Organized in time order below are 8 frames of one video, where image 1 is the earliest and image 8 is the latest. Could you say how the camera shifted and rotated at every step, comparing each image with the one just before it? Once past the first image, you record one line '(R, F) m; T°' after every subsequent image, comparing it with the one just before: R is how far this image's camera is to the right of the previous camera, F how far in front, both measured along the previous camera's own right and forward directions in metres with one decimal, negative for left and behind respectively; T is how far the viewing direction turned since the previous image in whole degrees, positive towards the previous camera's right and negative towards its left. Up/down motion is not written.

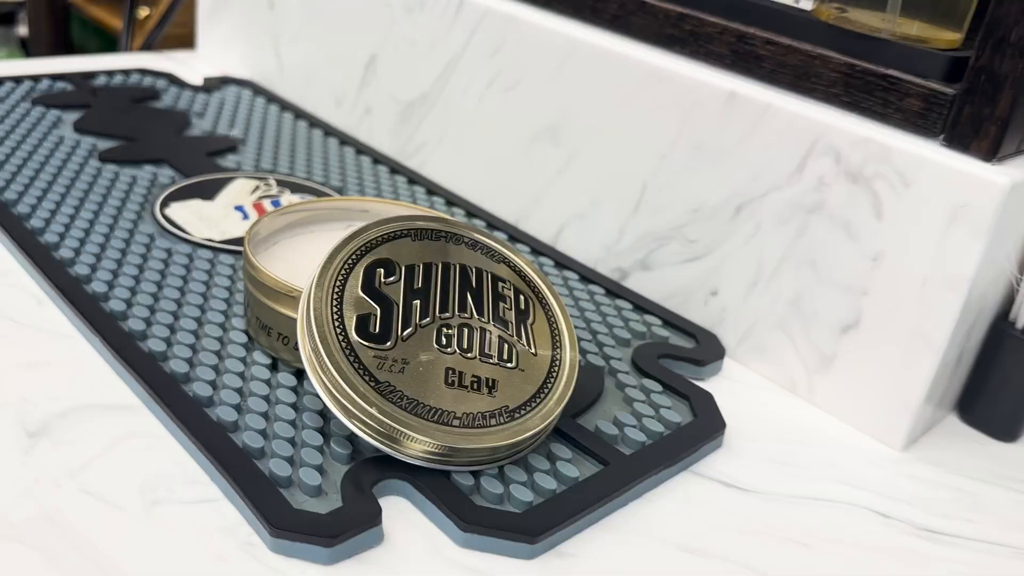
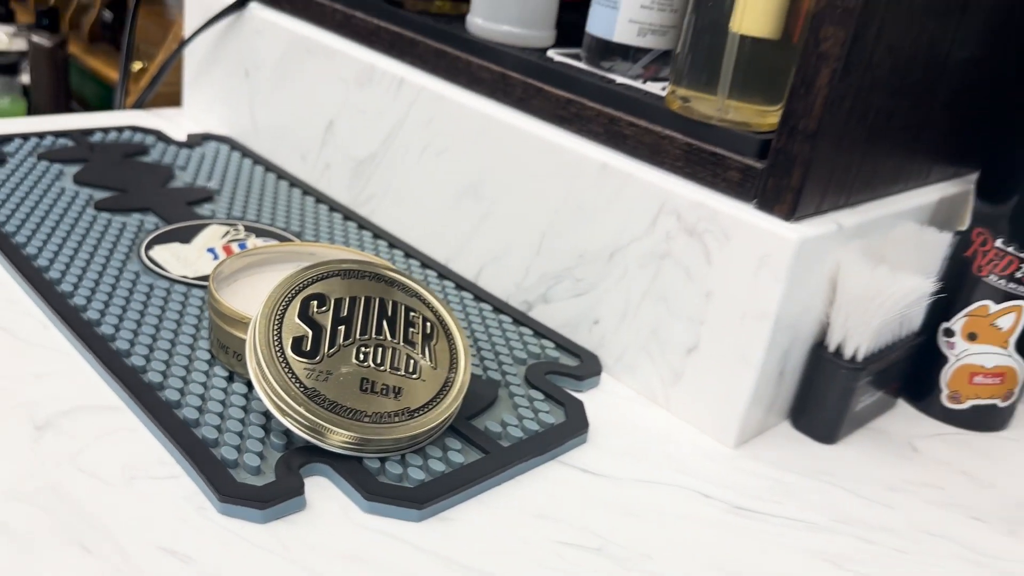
(0.0, -0.1) m; +1°
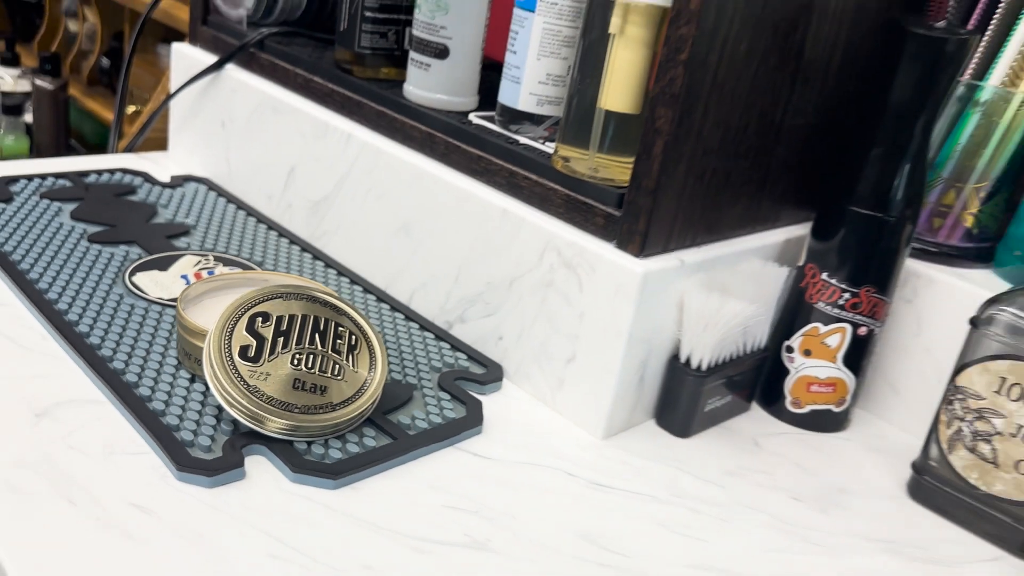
(0.0, -0.1) m; 0°
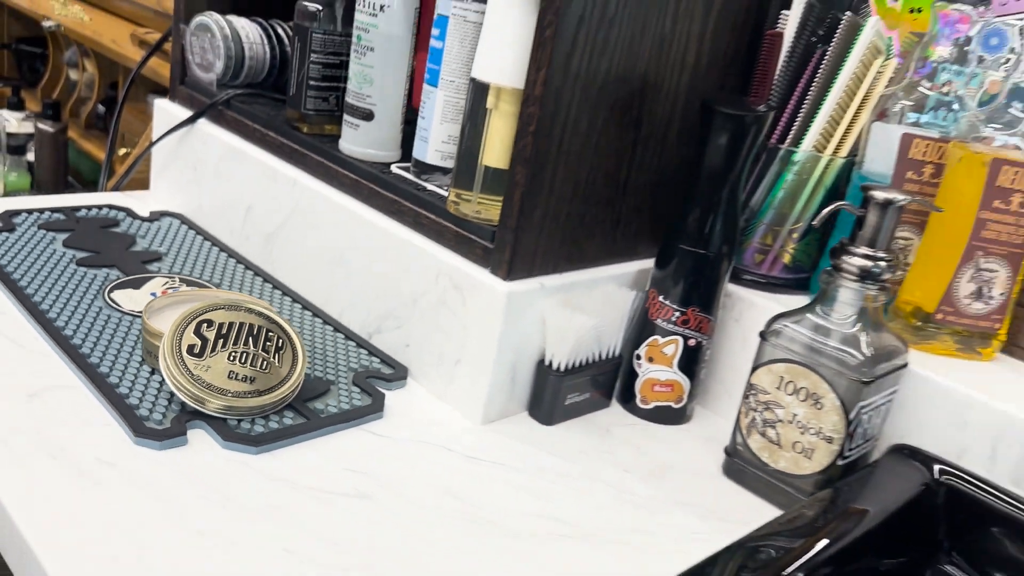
(+0.1, -0.1) m; 0°
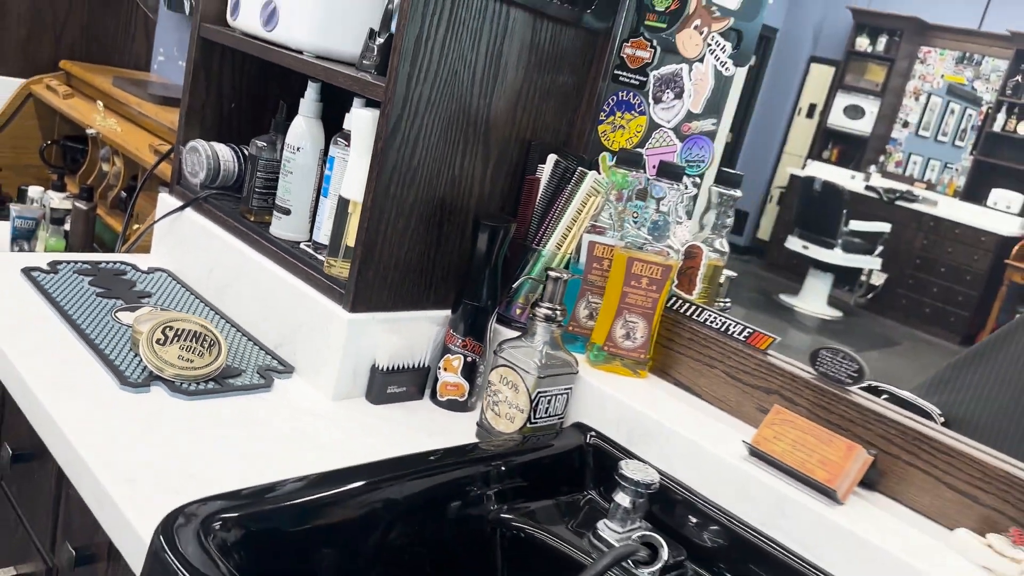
(+0.2, -0.4) m; -1°
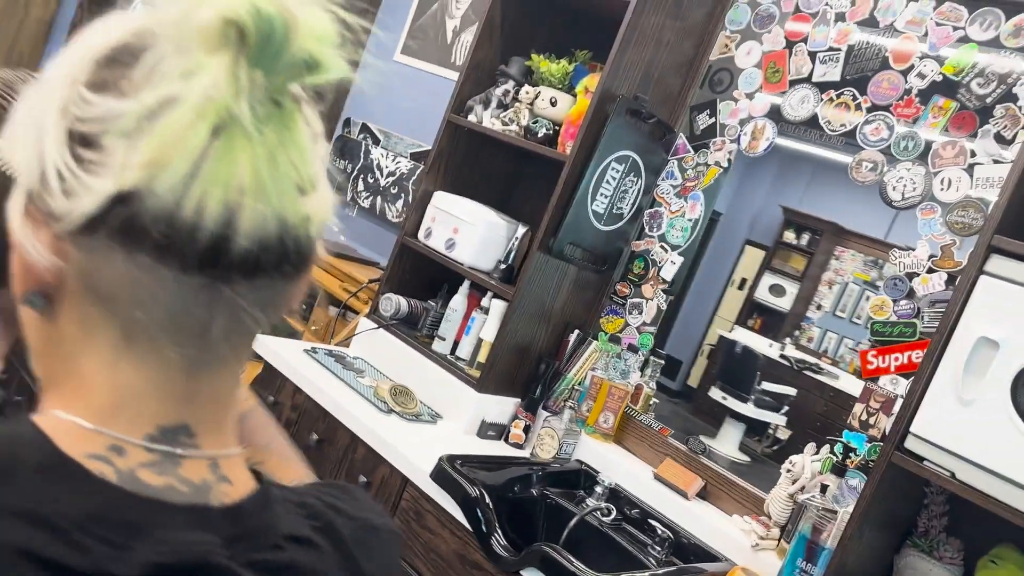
(-0.2, -1.1) m; +3°
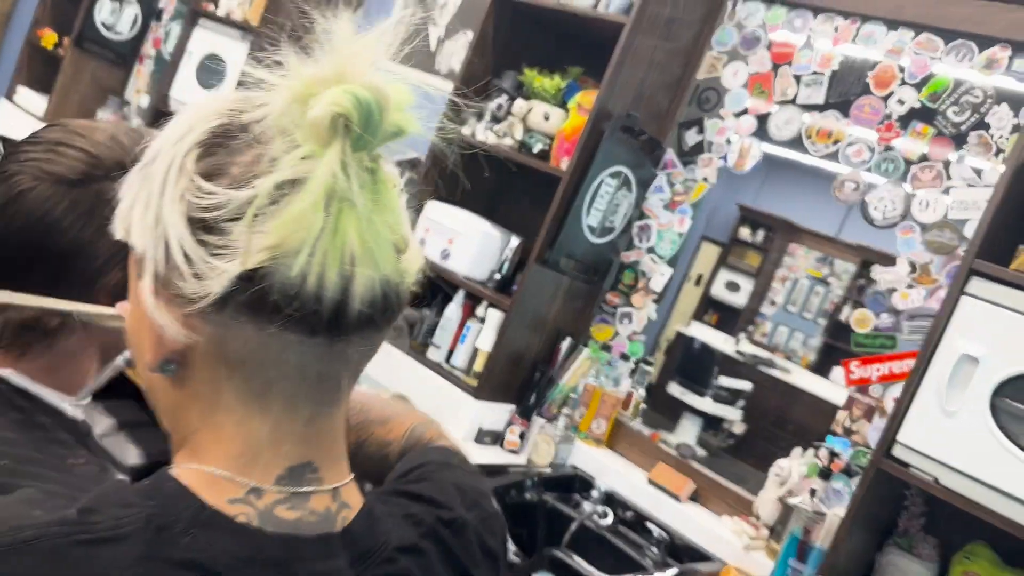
(-0.1, -0.1) m; +3°
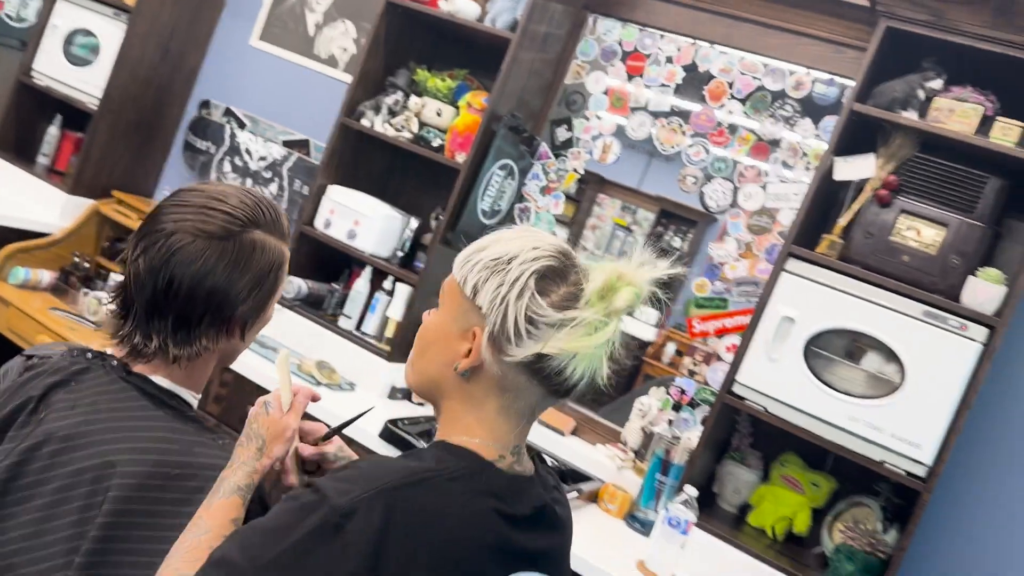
(-0.3, -0.3) m; +13°
